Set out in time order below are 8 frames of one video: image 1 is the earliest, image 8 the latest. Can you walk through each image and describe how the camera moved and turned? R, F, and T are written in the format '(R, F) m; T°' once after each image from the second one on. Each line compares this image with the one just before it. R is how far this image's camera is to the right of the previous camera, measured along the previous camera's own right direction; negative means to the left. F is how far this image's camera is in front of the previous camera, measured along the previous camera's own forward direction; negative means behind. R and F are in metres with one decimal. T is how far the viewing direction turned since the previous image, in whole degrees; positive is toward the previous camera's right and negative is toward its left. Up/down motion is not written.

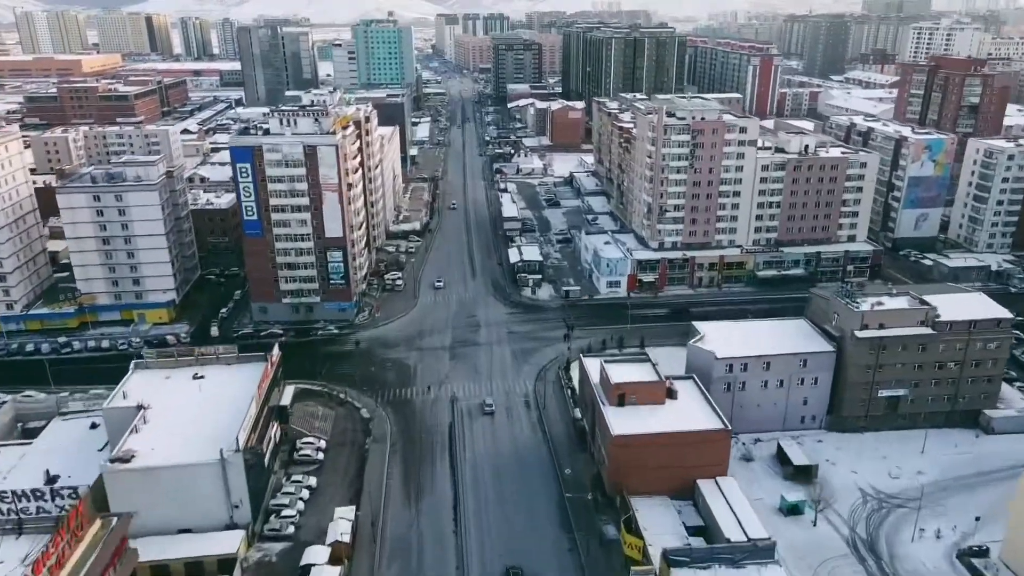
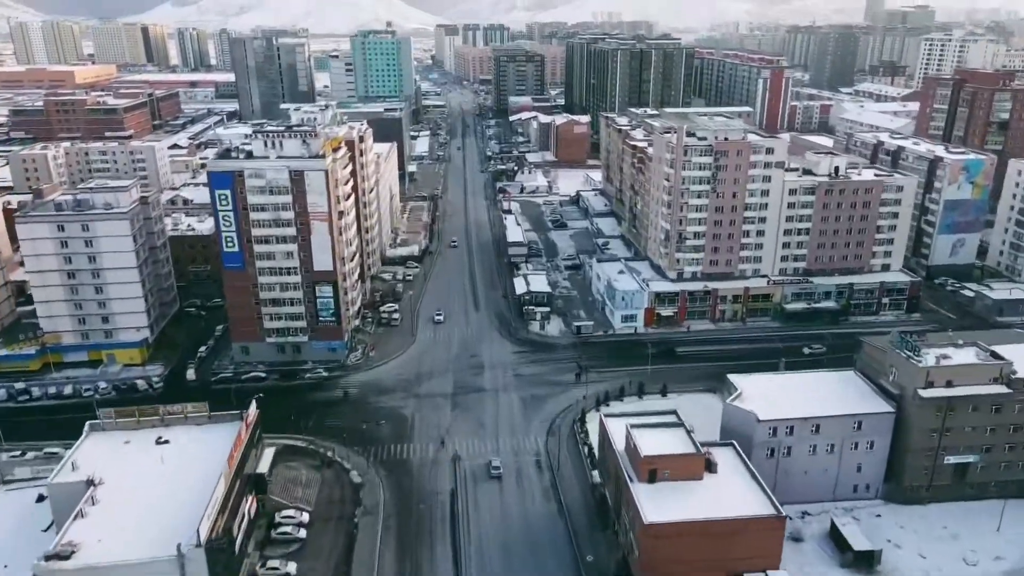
(-0.5, +5.1) m; 0°
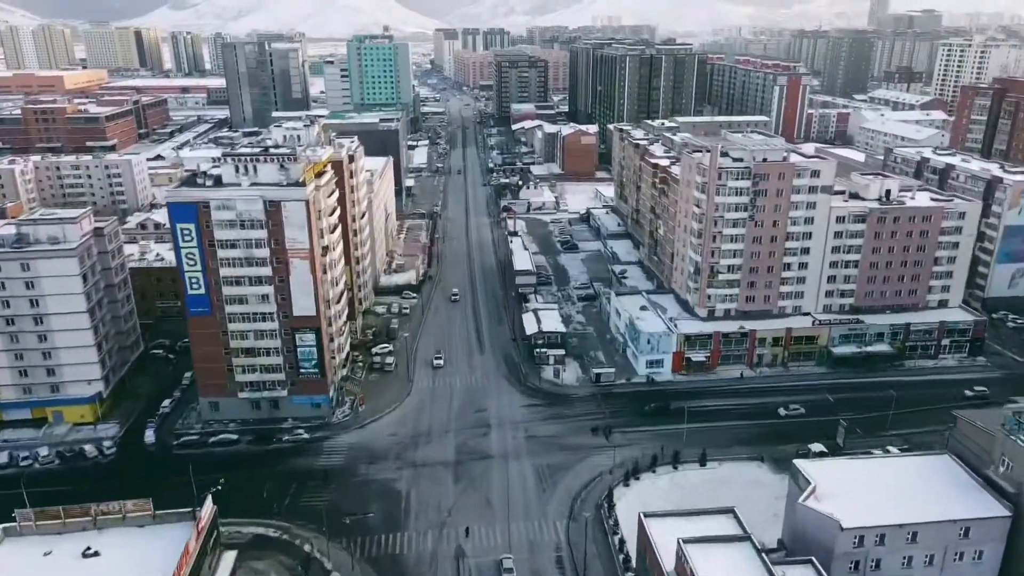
(-0.7, +7.0) m; 0°
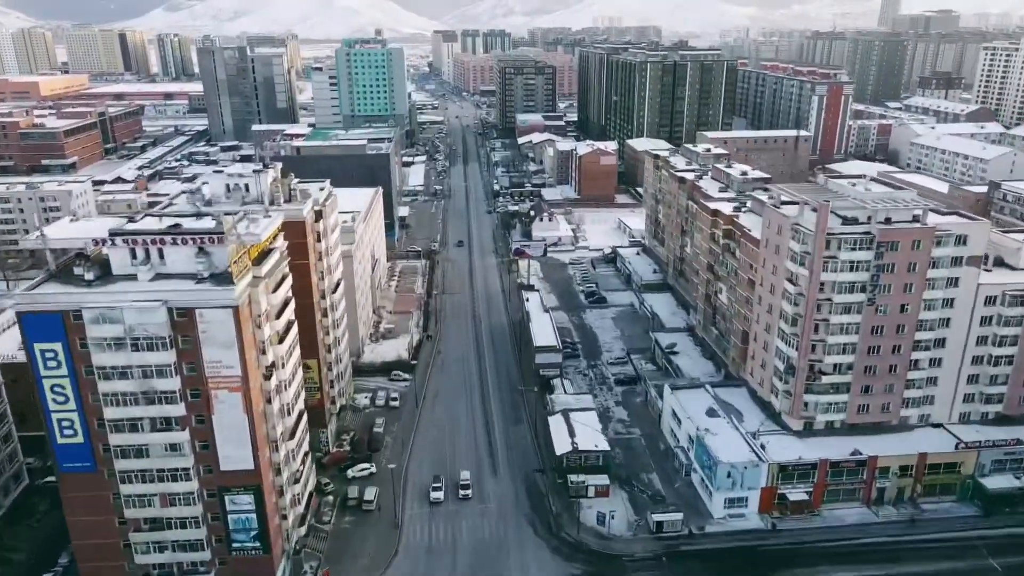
(-1.3, +14.1) m; 0°
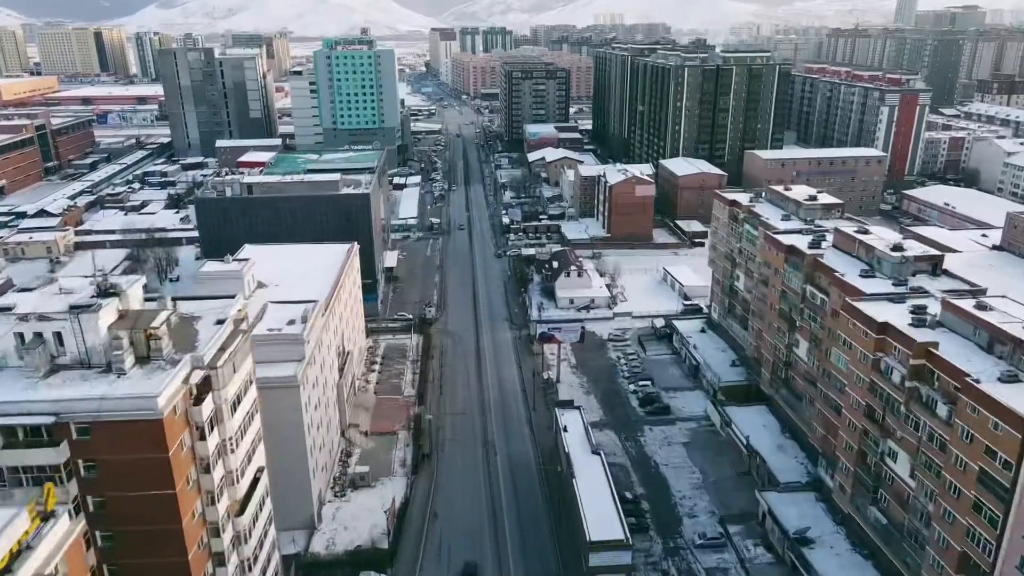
(-1.6, +19.1) m; 0°
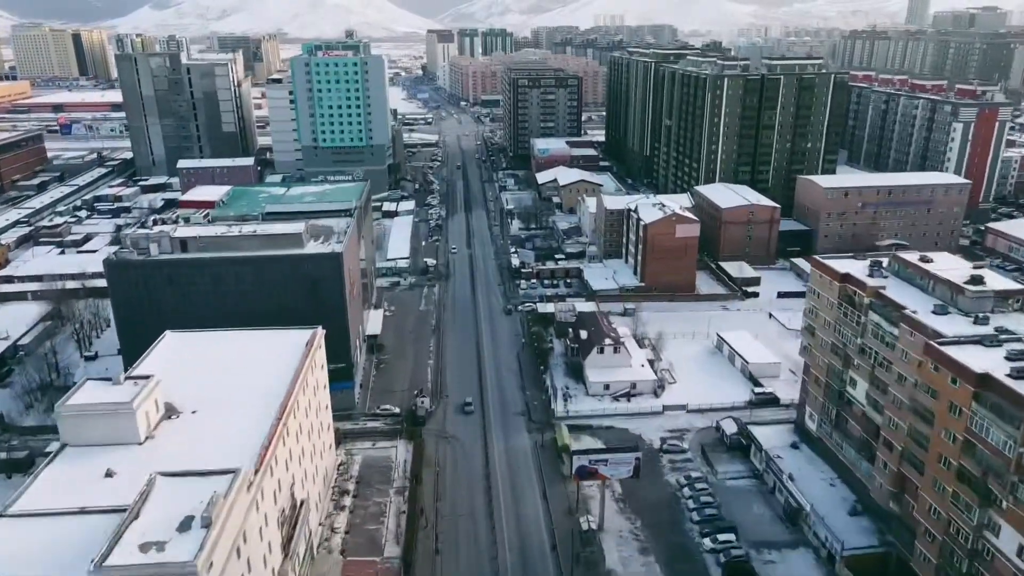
(-1.2, +14.9) m; 0°
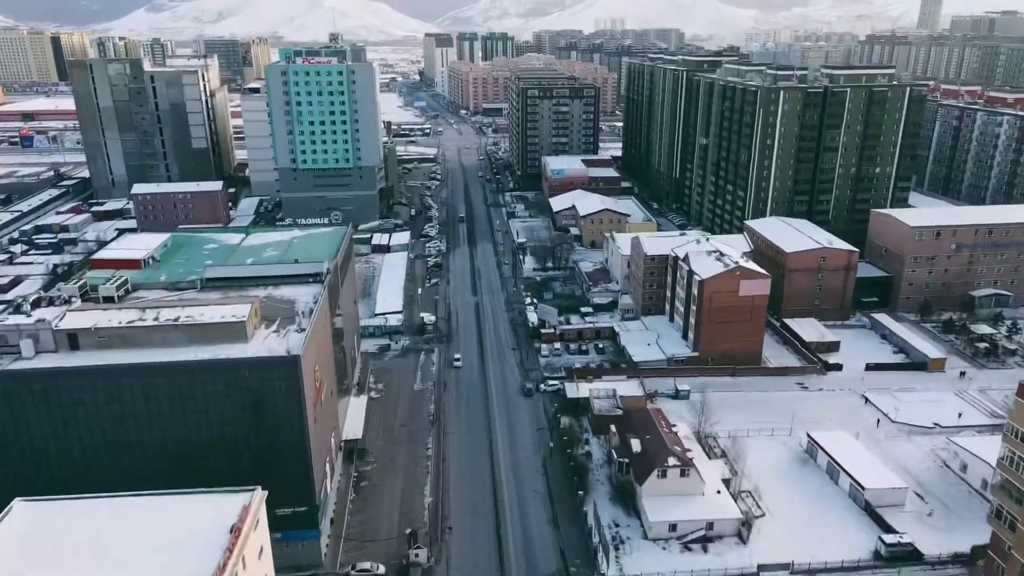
(-1.5, +14.0) m; 0°
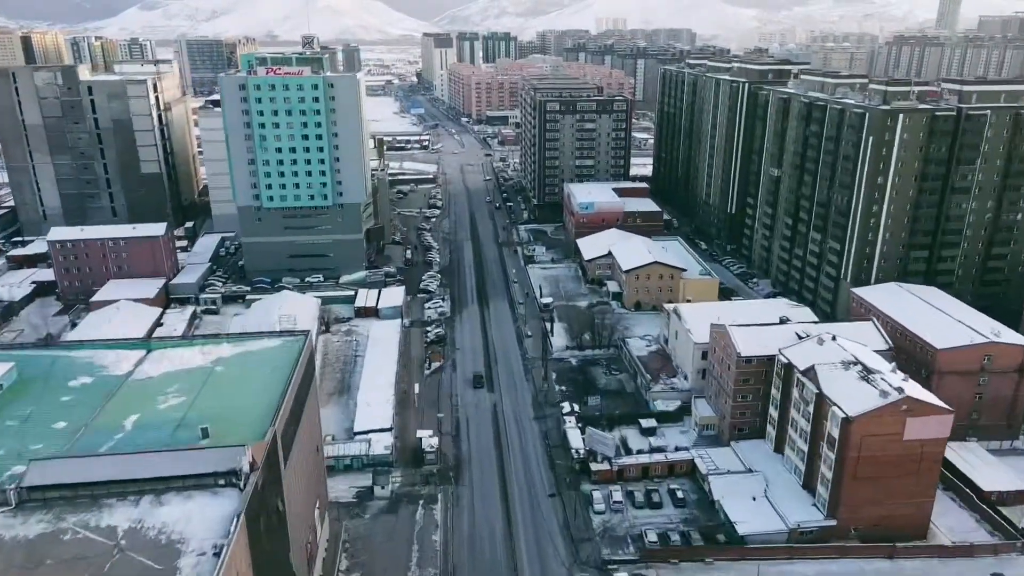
(-2.0, +18.0) m; 0°
